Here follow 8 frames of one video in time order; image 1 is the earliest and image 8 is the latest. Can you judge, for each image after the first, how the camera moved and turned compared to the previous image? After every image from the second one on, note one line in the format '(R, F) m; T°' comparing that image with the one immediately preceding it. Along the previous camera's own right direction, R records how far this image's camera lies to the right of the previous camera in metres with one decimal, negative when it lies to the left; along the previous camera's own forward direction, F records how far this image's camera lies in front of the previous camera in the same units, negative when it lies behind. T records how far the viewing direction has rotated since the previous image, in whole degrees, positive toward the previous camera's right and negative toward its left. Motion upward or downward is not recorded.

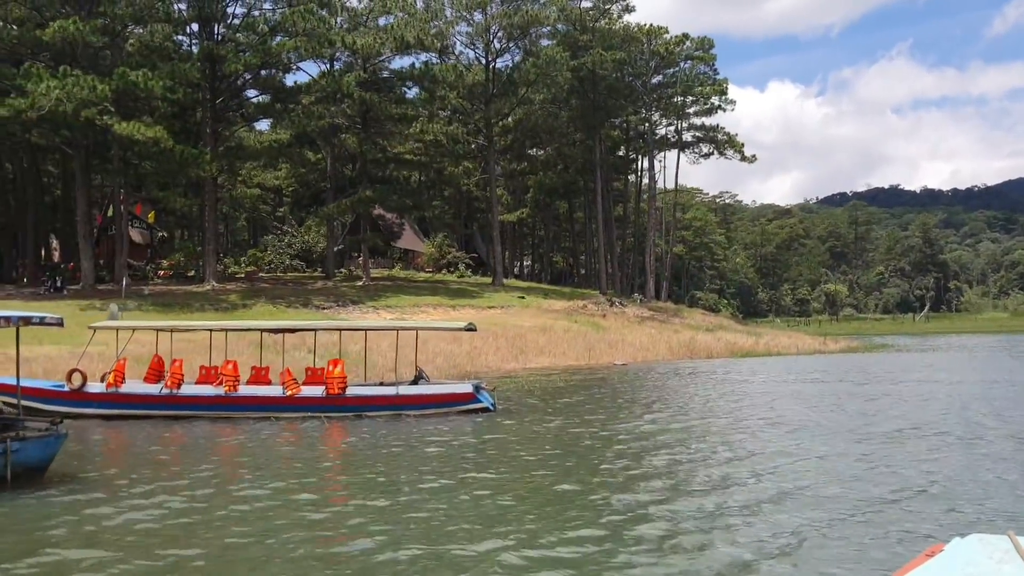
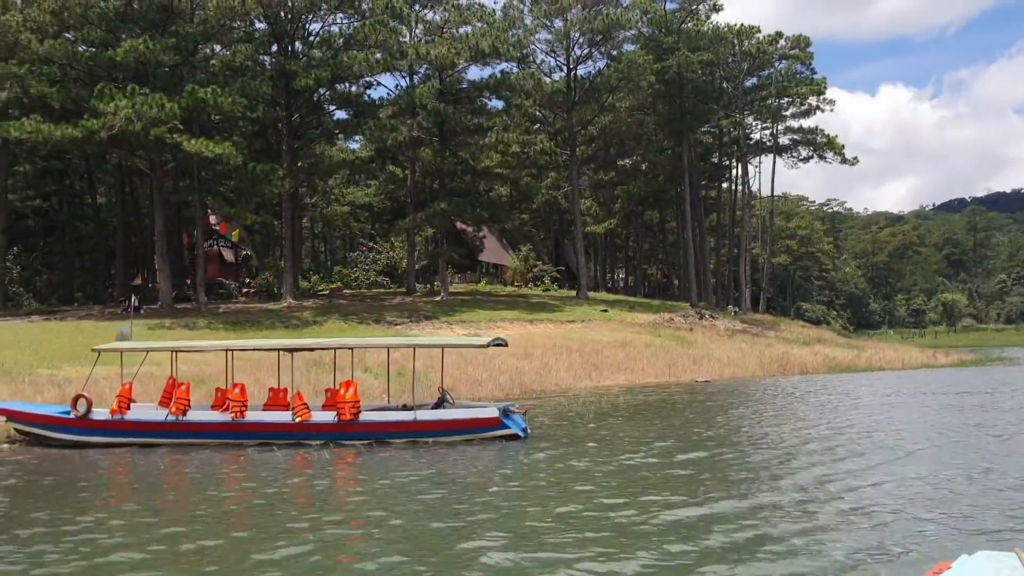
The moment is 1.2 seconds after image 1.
(+1.0, +1.6) m; -6°
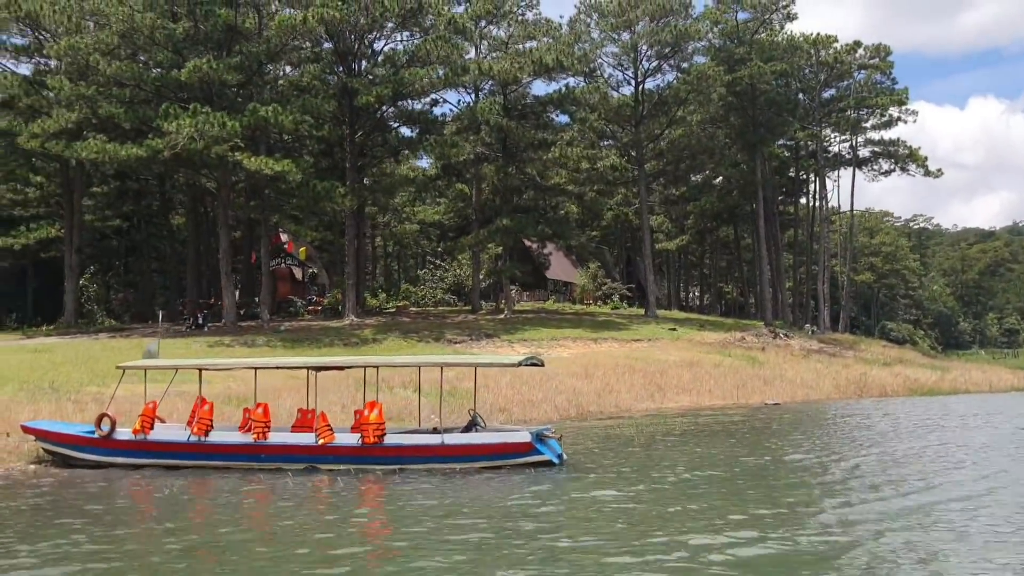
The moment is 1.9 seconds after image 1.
(+0.5, +0.9) m; -5°
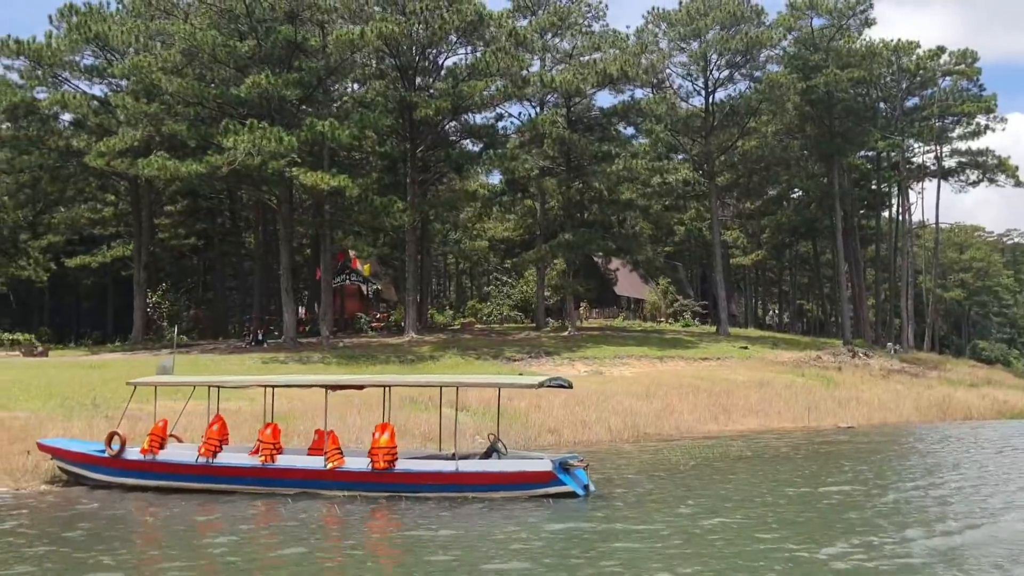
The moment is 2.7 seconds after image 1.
(+0.6, +1.0) m; -5°
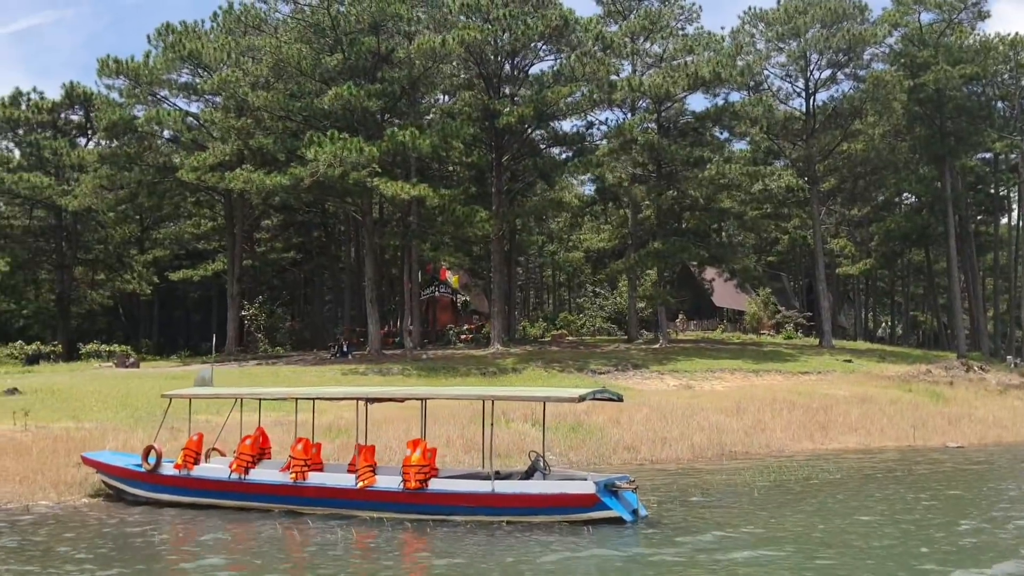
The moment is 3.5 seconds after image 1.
(+0.7, +1.0) m; -6°
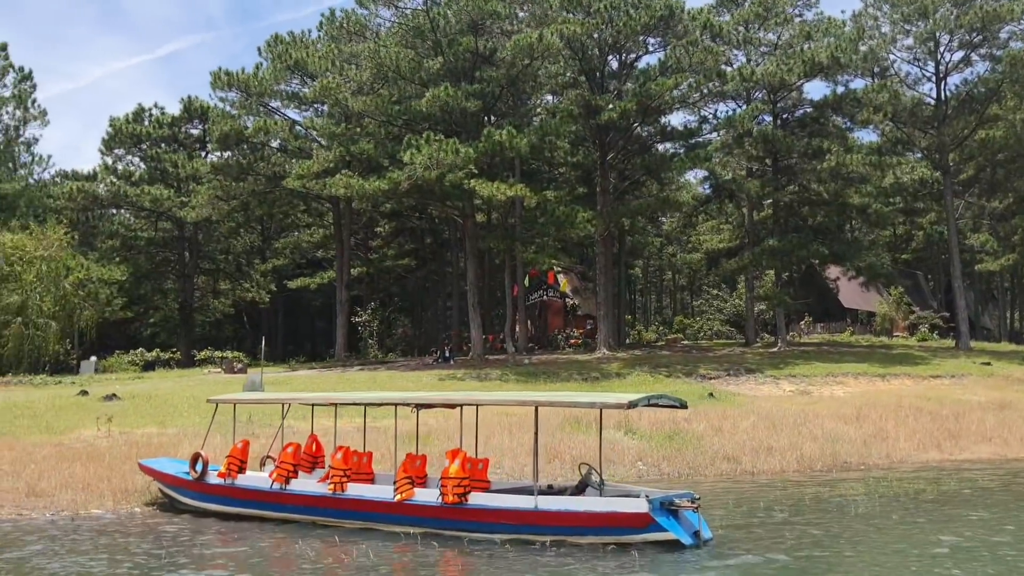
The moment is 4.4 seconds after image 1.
(+0.8, +1.1) m; -7°
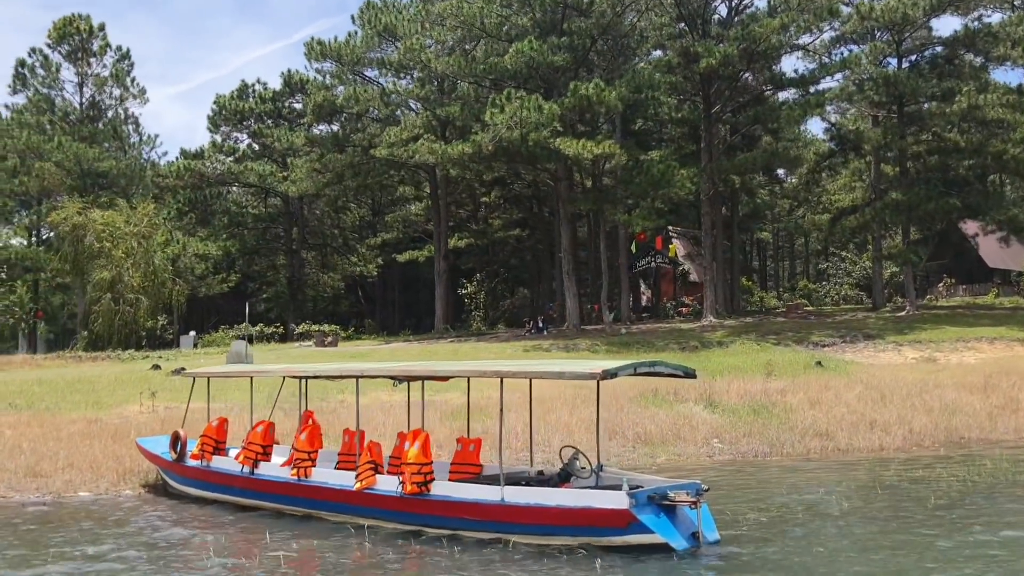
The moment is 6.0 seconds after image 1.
(+1.3, +1.8) m; -8°
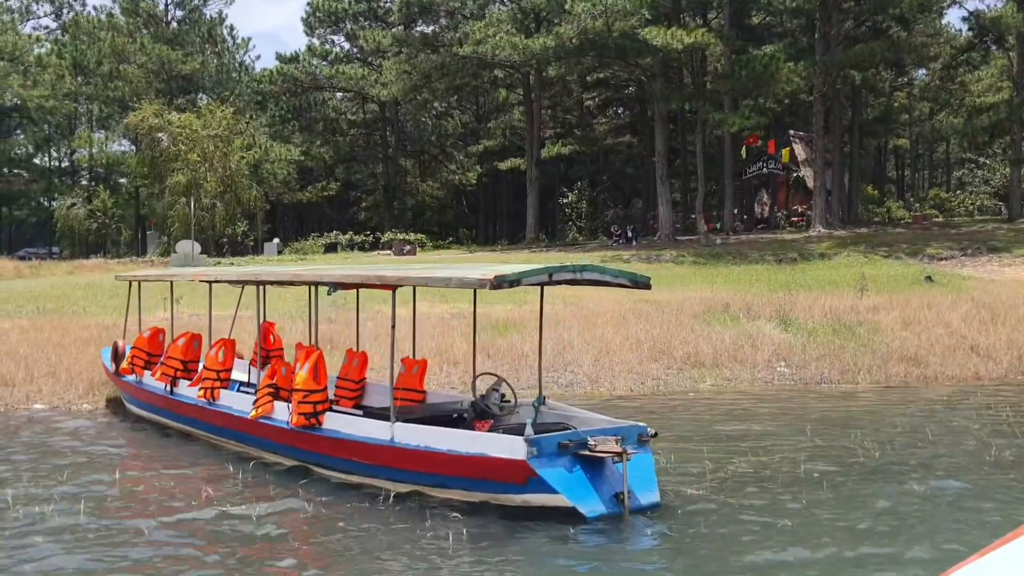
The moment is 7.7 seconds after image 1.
(+1.3, +1.8) m; -7°
